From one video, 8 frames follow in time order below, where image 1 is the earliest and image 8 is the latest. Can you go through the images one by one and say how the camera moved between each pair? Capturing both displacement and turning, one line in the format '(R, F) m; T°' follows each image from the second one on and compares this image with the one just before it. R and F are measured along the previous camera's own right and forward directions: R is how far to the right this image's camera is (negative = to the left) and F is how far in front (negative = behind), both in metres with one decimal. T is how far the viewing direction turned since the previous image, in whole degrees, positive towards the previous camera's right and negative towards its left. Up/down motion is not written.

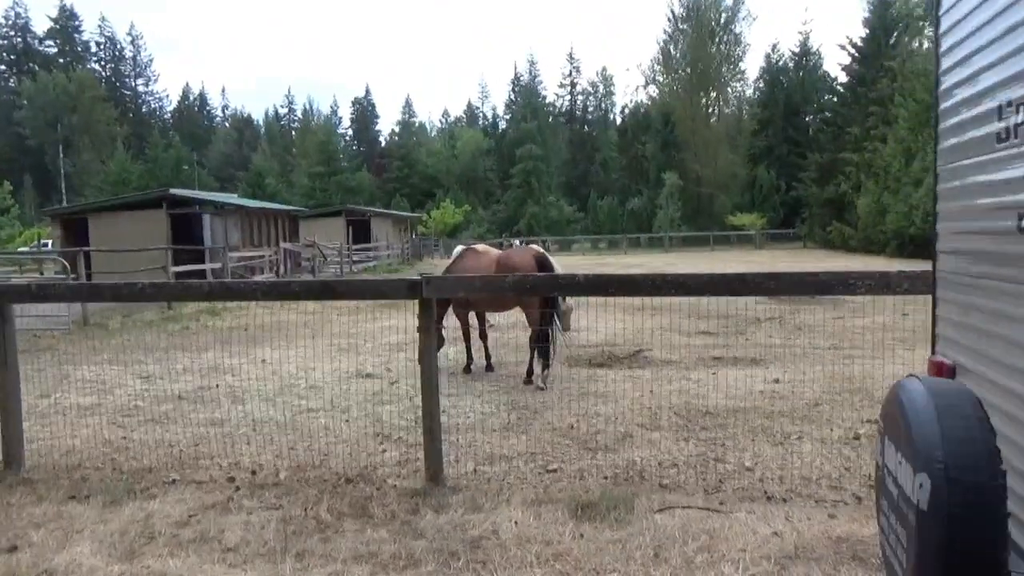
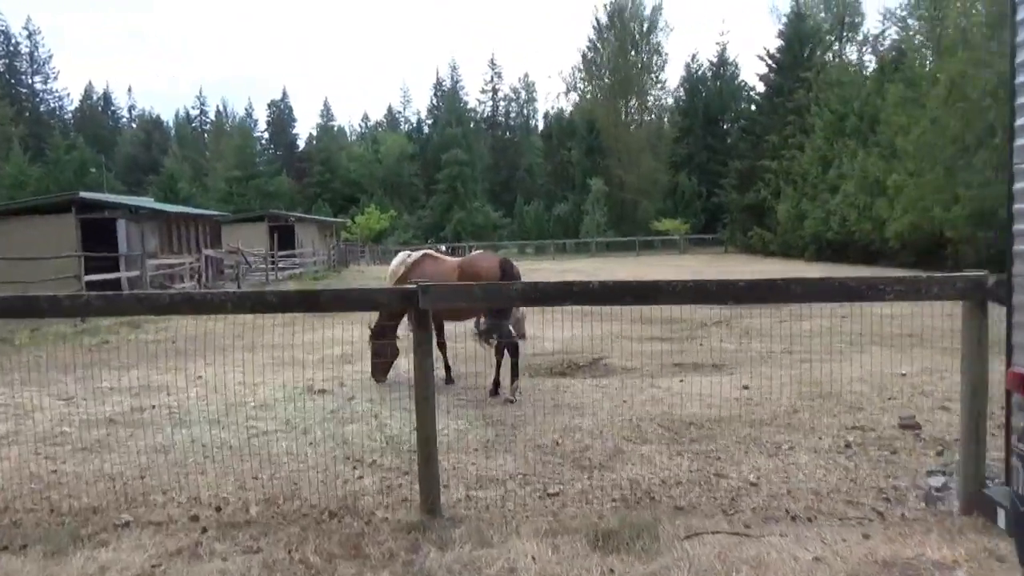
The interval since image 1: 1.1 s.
(-0.4, +0.4) m; +6°
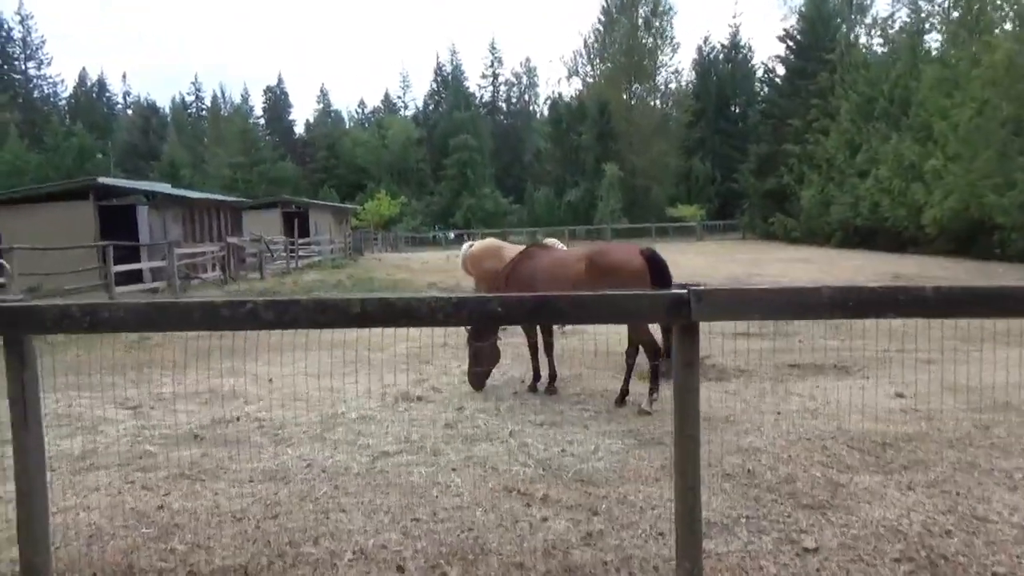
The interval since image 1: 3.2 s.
(-1.1, +0.8) m; 0°
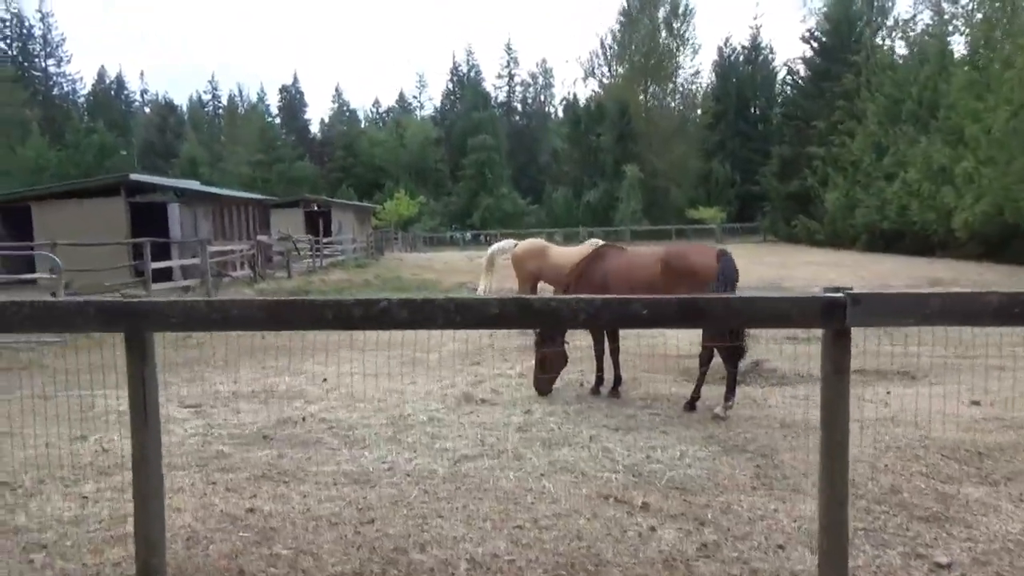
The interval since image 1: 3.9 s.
(-0.5, +0.1) m; -1°
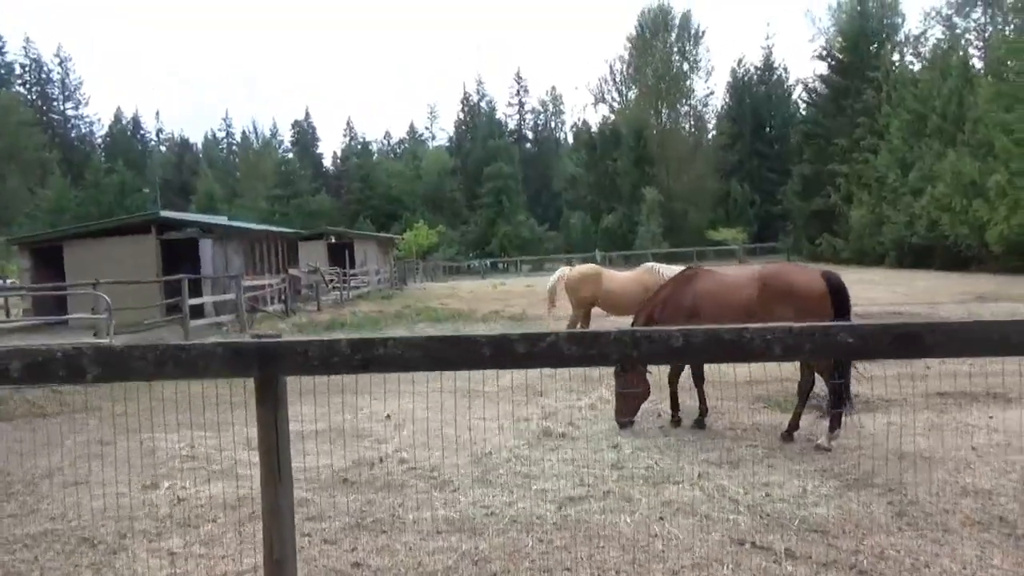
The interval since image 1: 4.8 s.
(-0.5, +0.3) m; -1°
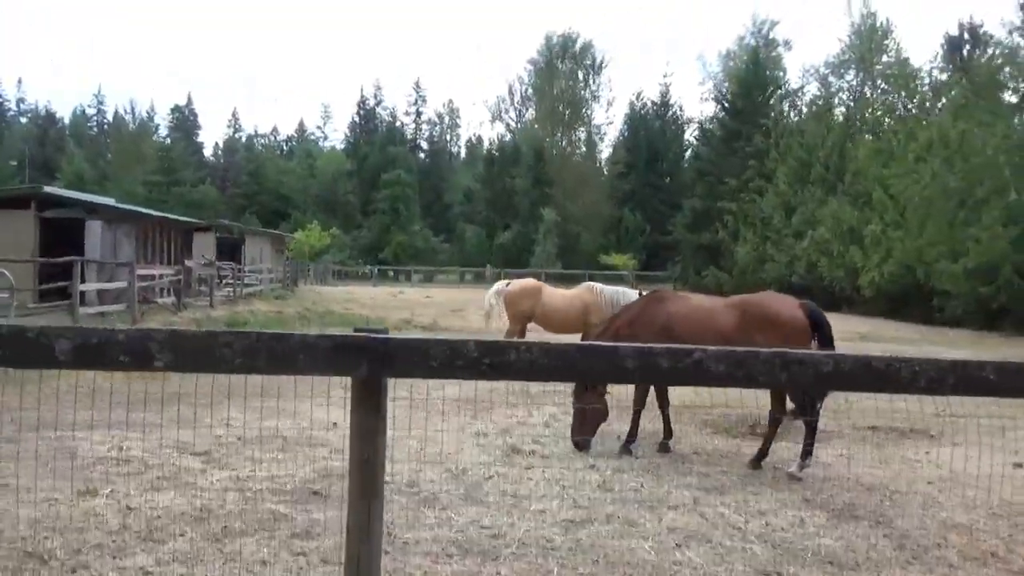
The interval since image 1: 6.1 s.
(-0.8, +0.3) m; +9°
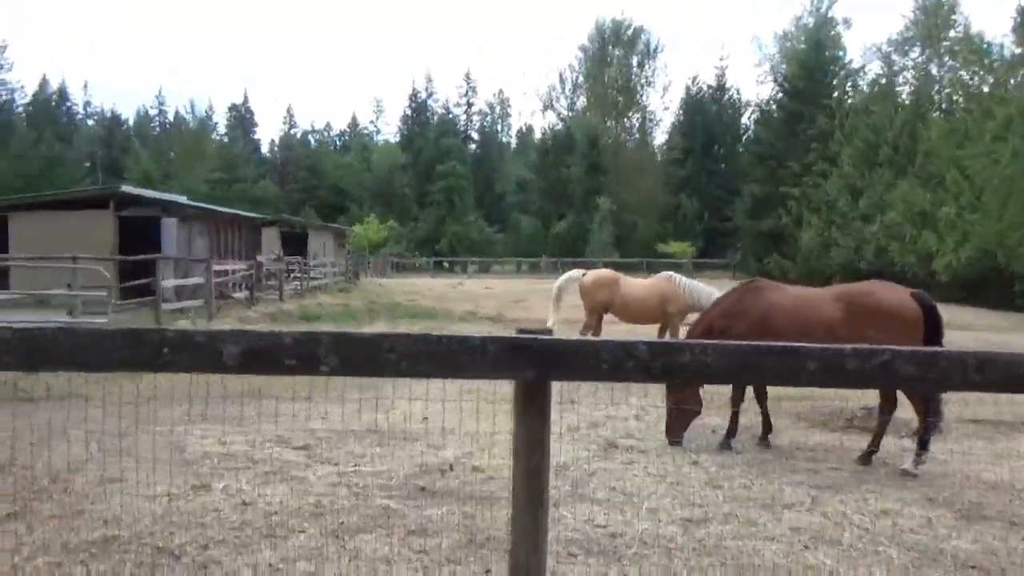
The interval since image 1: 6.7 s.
(-0.3, +0.1) m; -4°
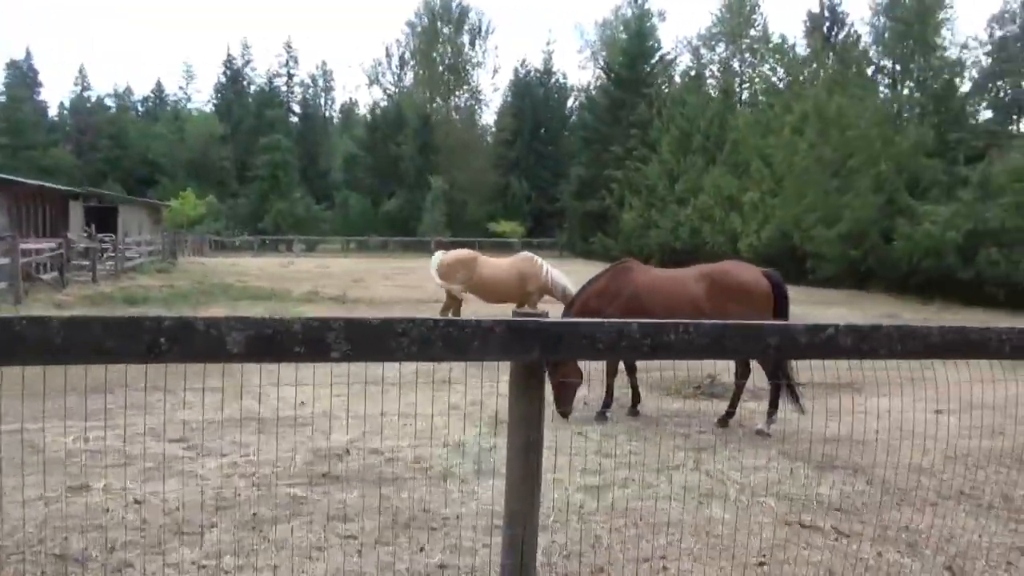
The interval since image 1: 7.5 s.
(-0.5, 0.0) m; +13°
